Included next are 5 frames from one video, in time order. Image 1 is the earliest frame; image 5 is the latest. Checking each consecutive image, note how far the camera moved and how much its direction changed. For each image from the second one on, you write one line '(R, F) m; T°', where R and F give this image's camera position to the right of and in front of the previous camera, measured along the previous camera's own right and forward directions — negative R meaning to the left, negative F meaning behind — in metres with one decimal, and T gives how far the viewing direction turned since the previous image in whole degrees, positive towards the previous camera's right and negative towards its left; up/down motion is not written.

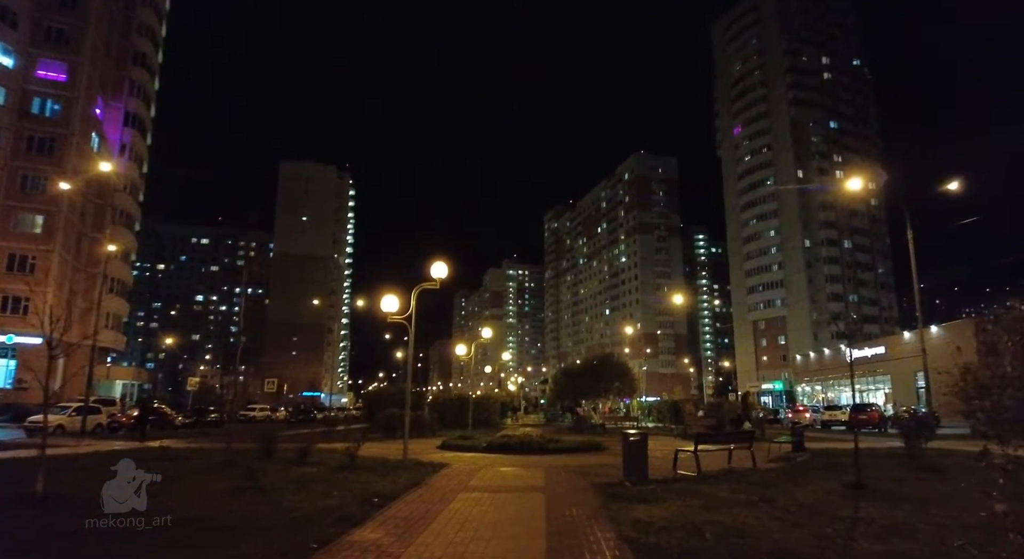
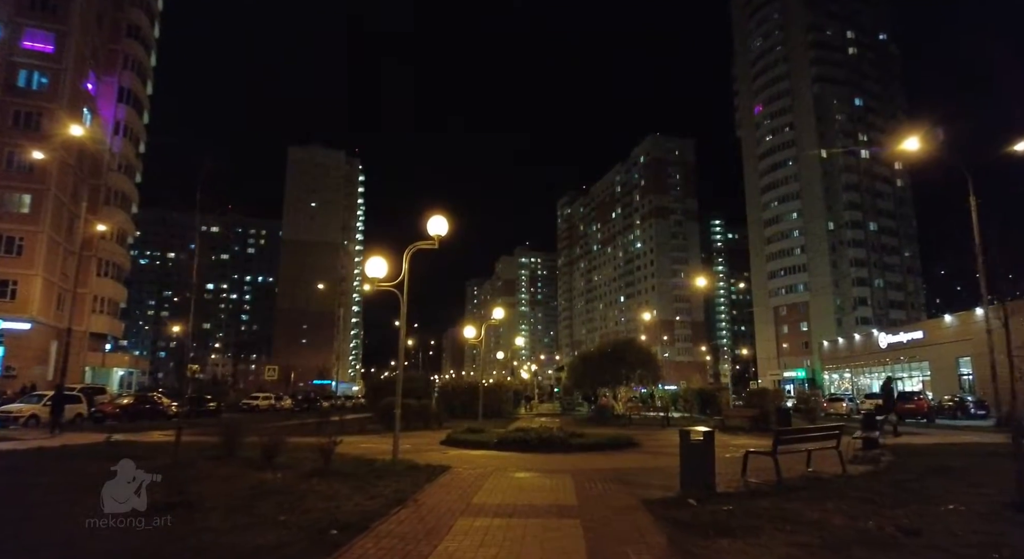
(-0.1, +2.9) m; -1°
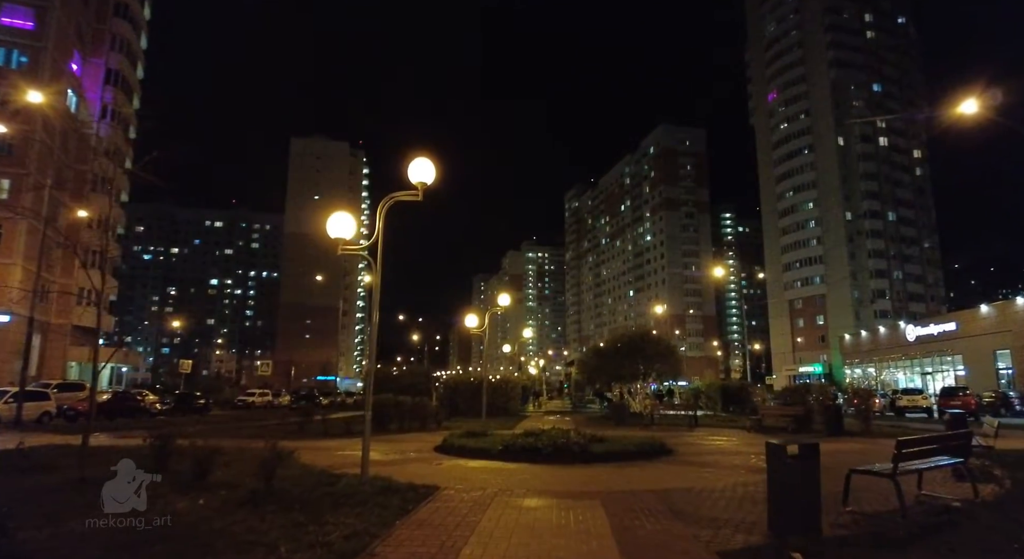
(0.0, +2.8) m; -1°
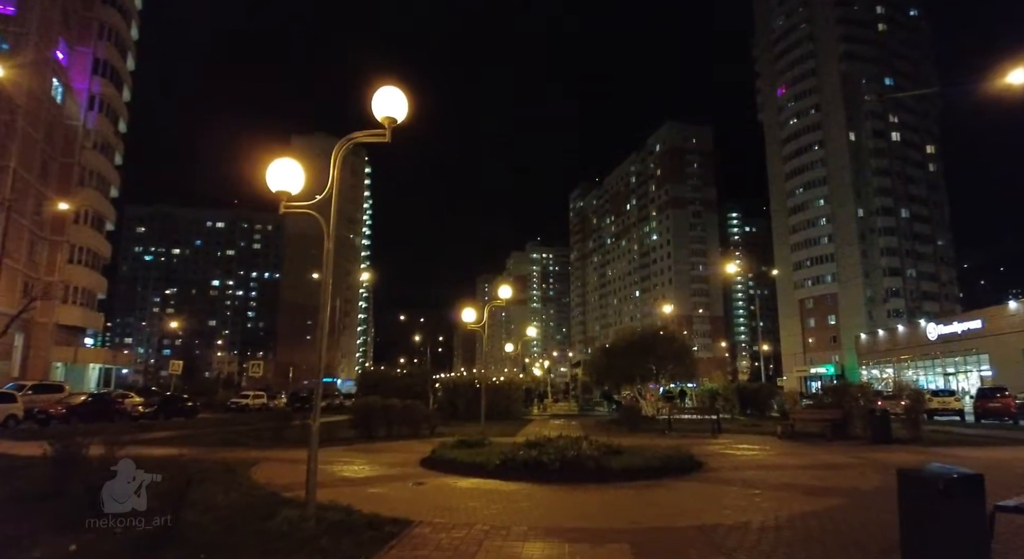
(+0.1, +2.1) m; 0°
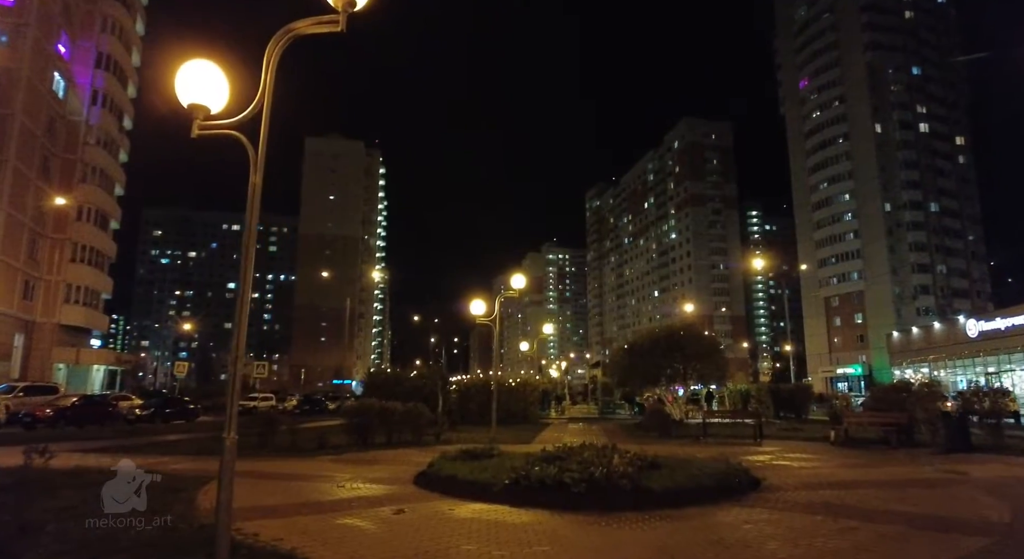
(0.0, +2.1) m; -1°
